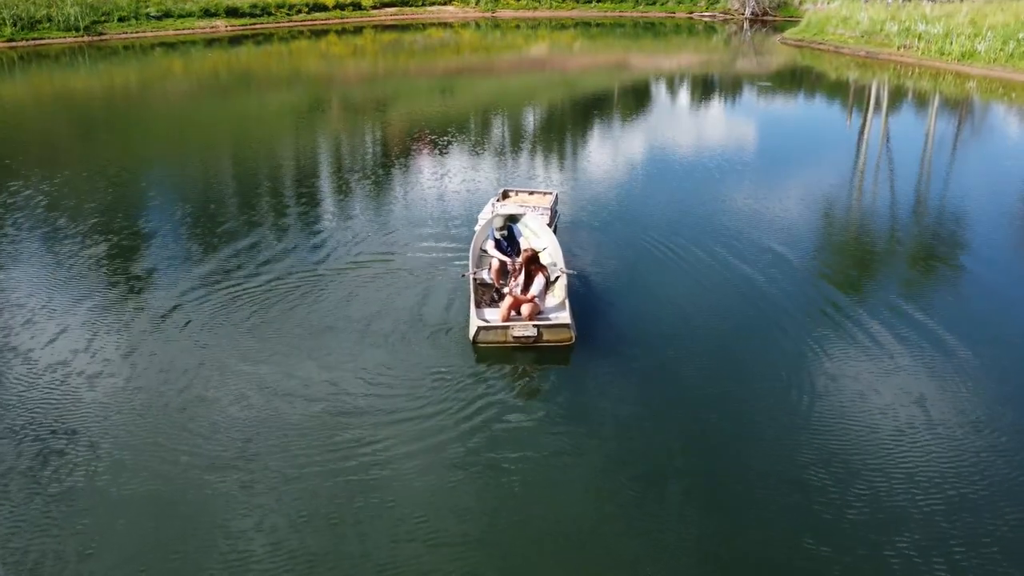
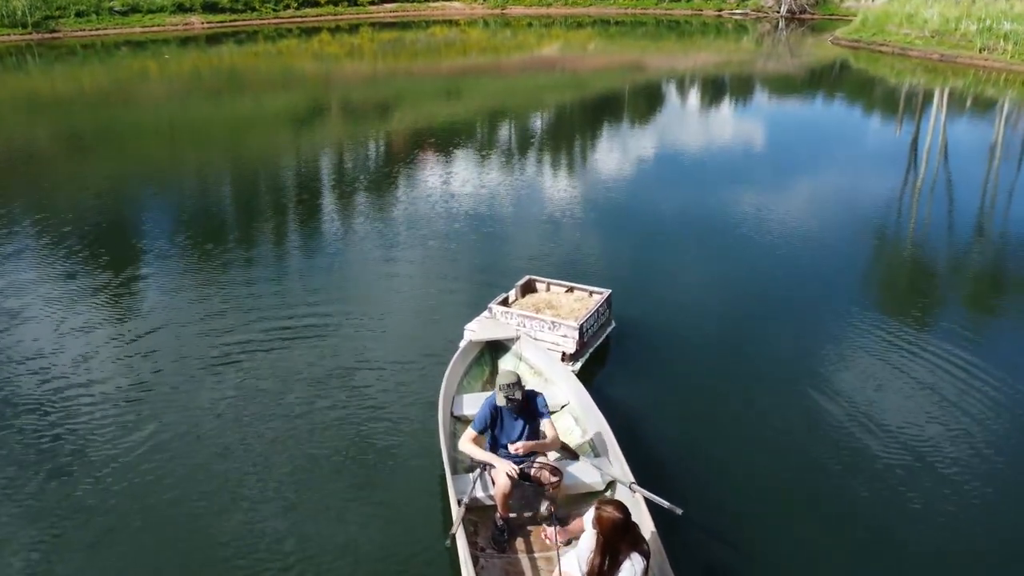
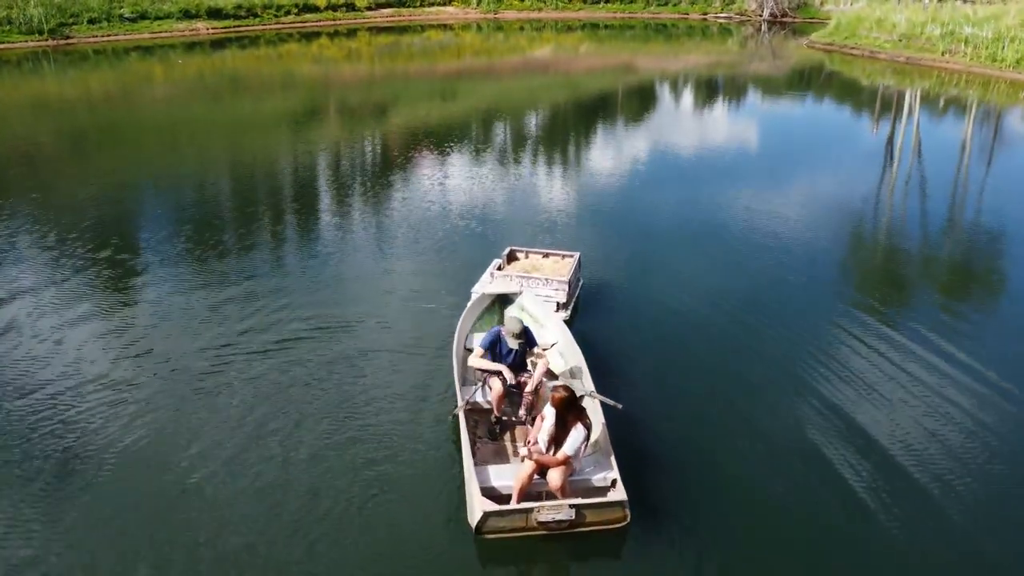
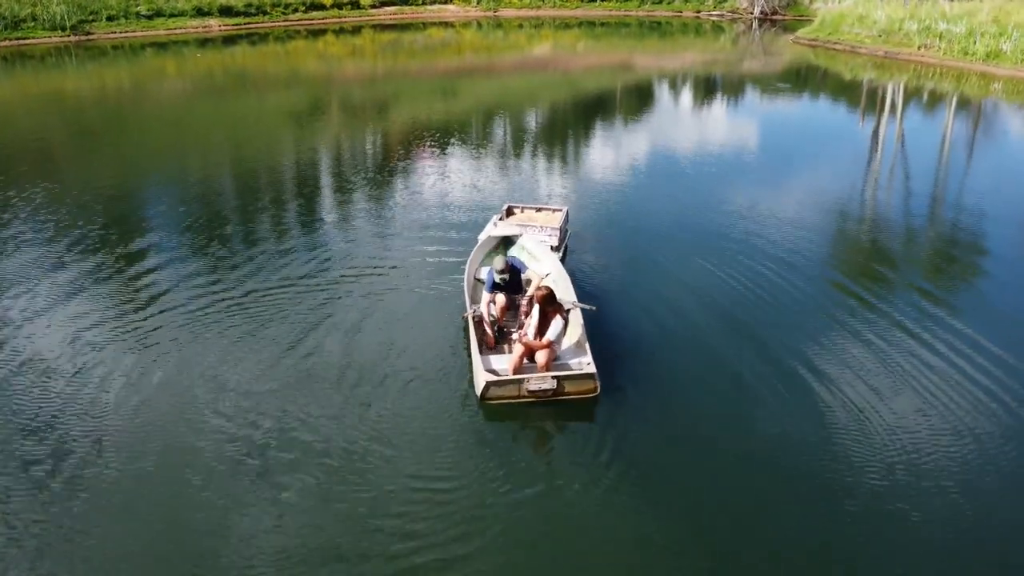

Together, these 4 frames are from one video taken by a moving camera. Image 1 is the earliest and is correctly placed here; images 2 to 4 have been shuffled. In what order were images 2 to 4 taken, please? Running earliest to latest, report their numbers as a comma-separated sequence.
4, 3, 2
